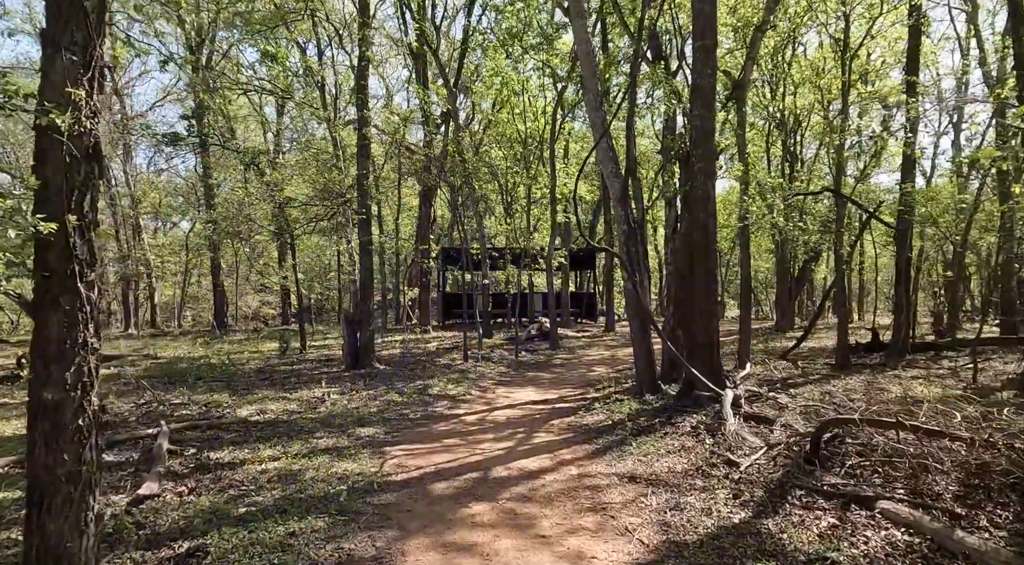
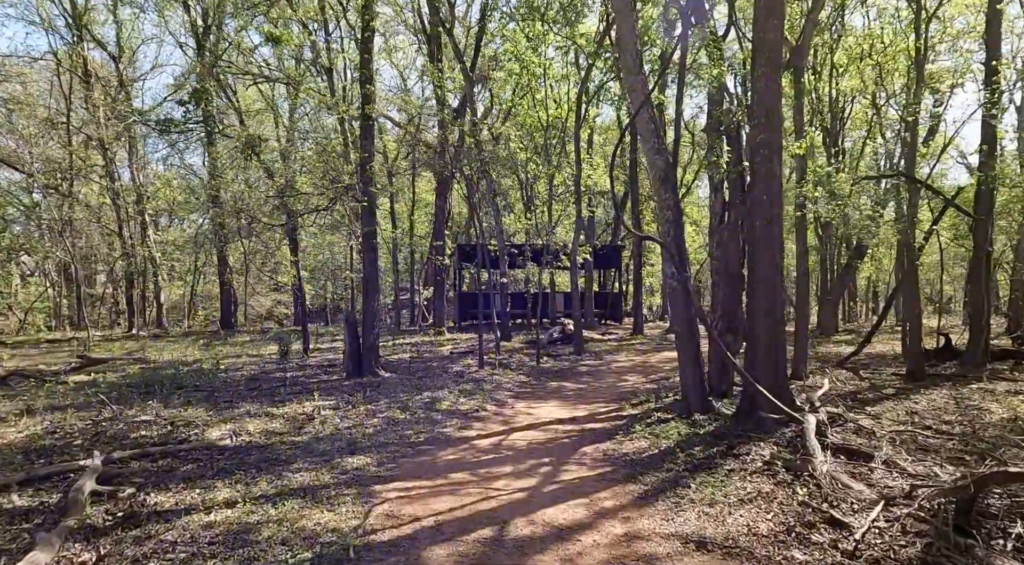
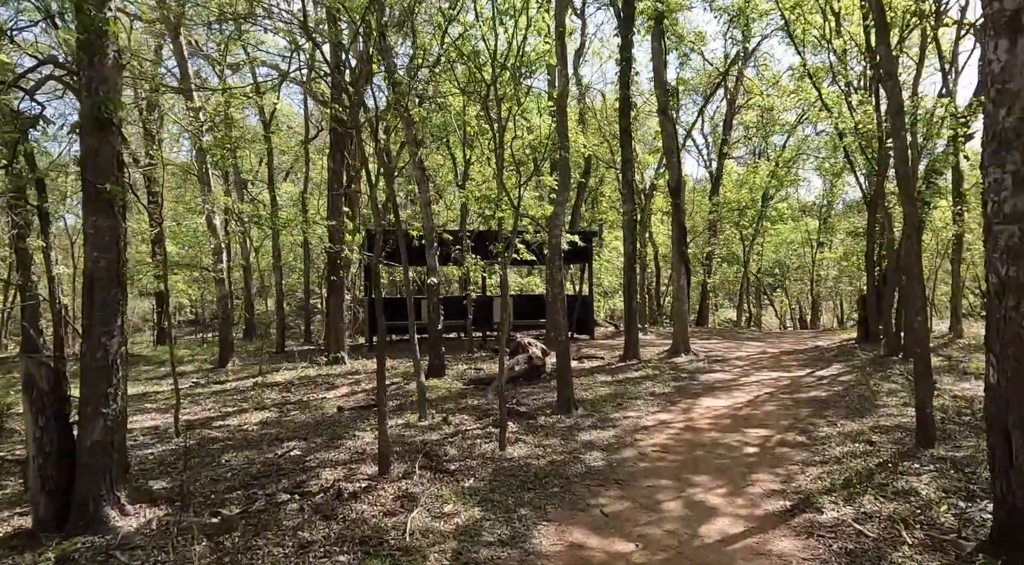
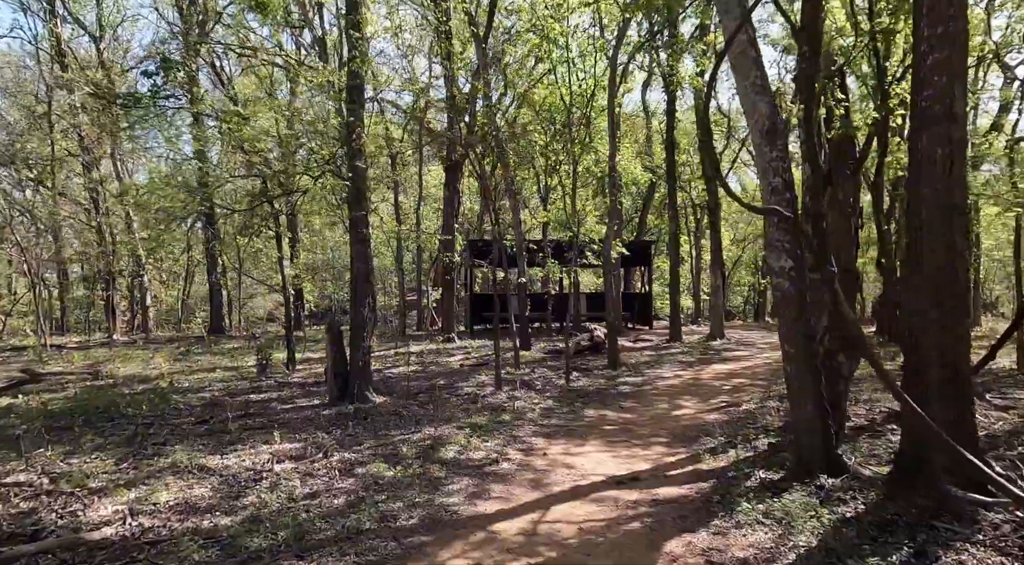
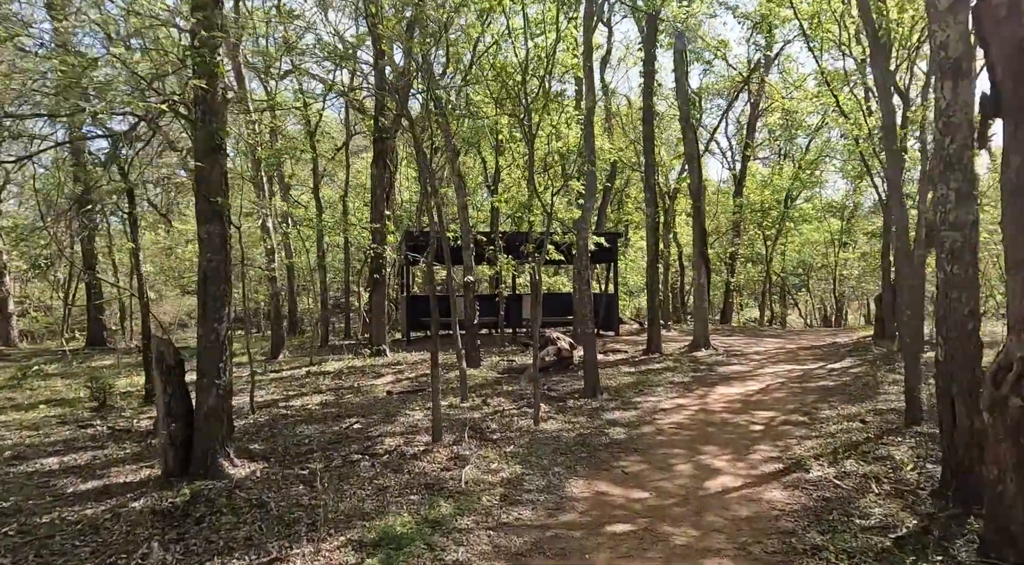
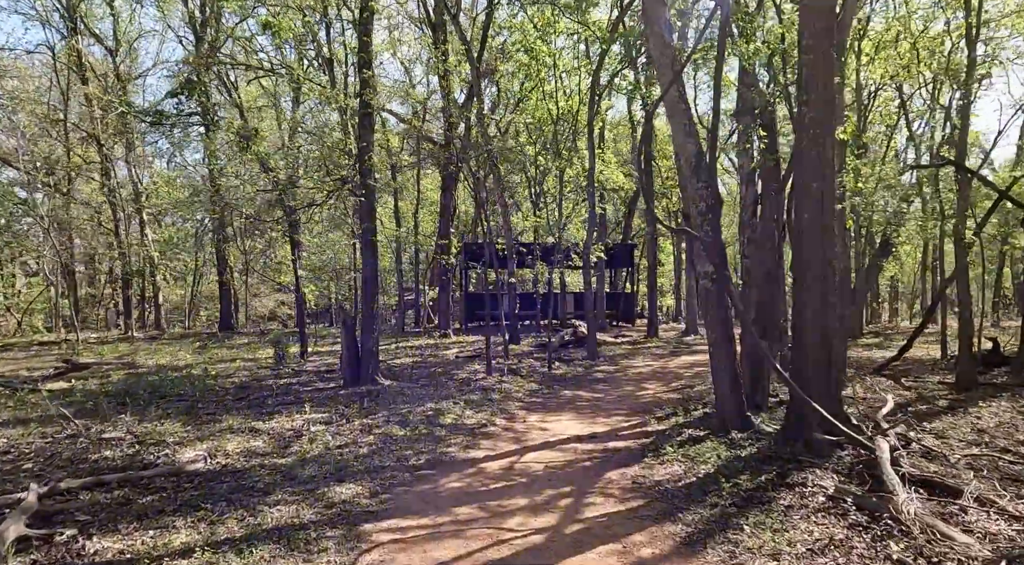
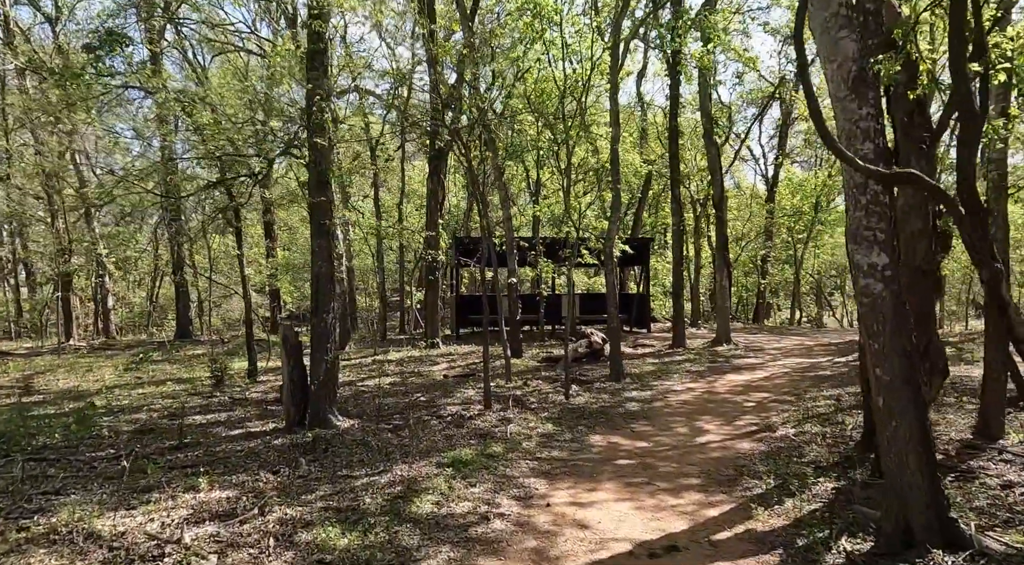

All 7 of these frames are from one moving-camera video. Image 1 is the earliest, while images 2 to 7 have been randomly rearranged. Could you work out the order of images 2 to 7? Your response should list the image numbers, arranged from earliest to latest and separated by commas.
2, 6, 4, 7, 5, 3
